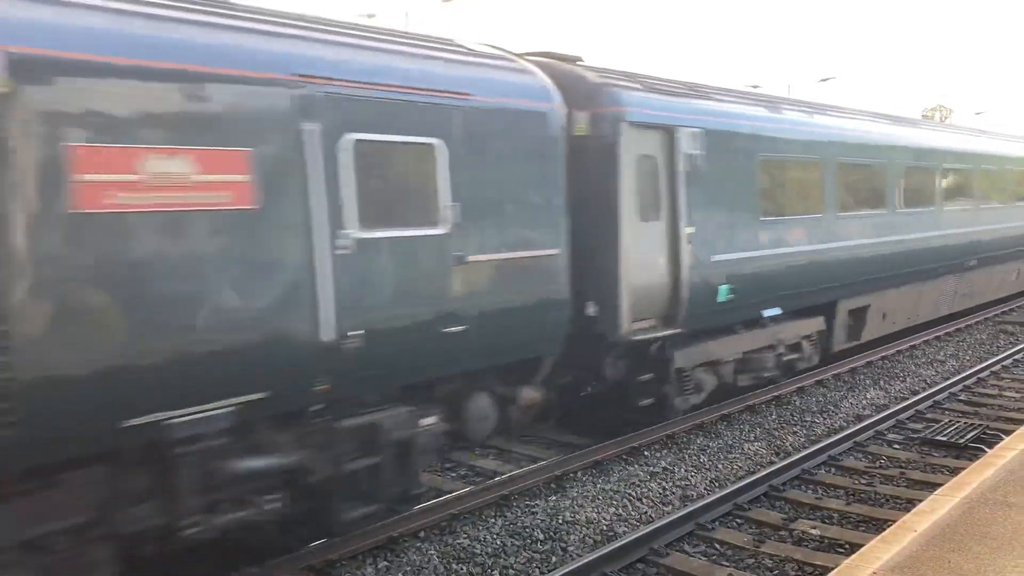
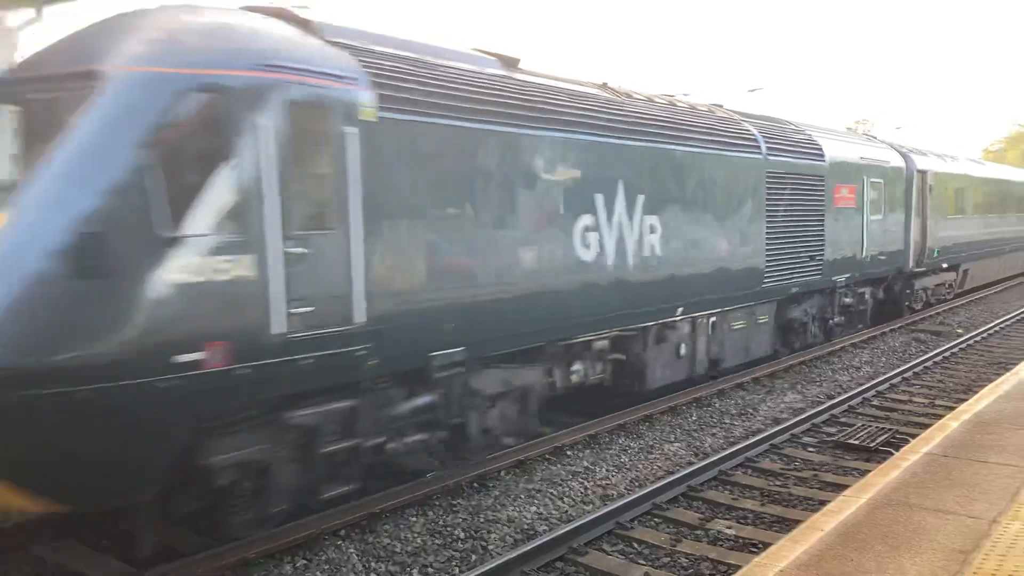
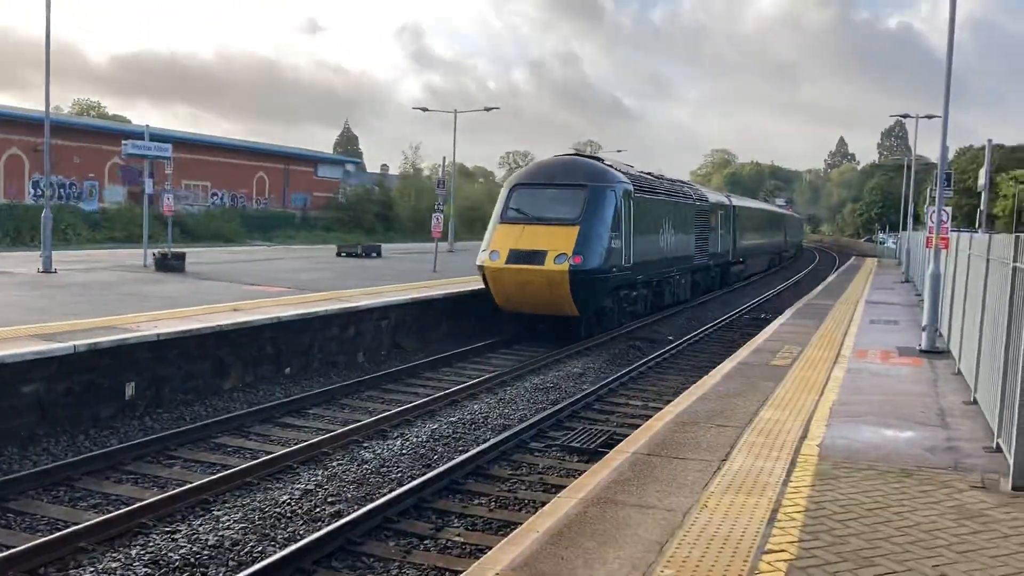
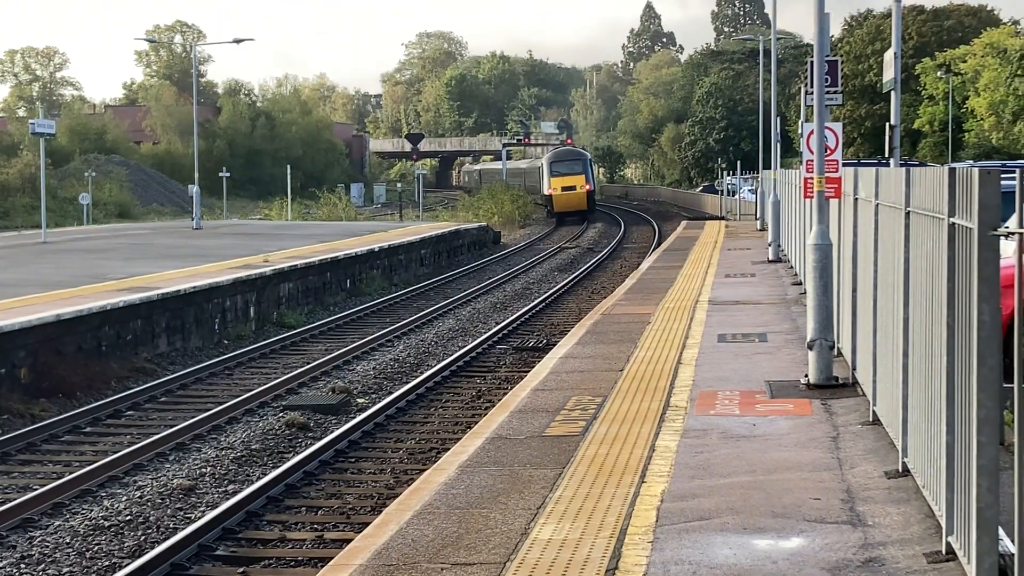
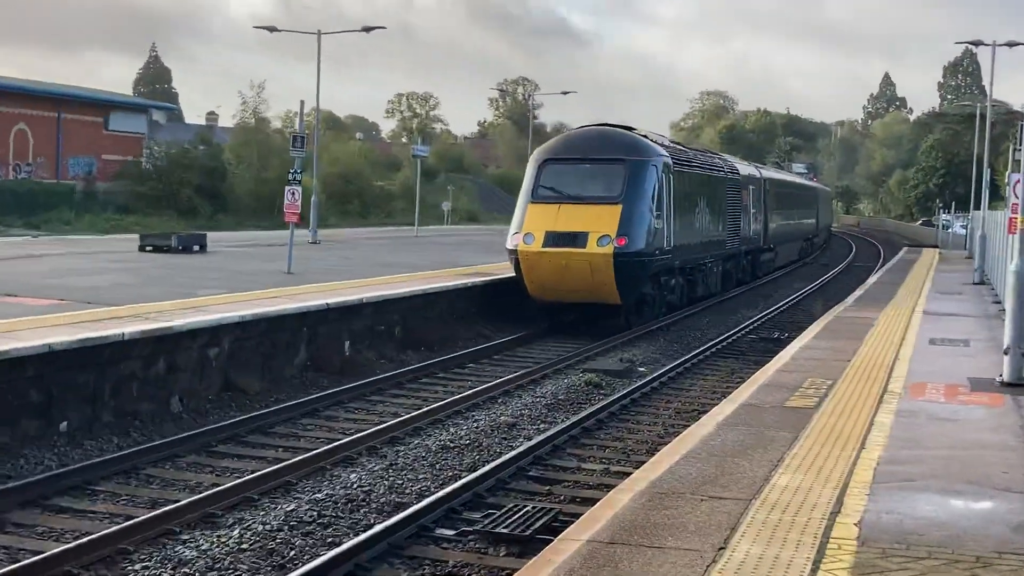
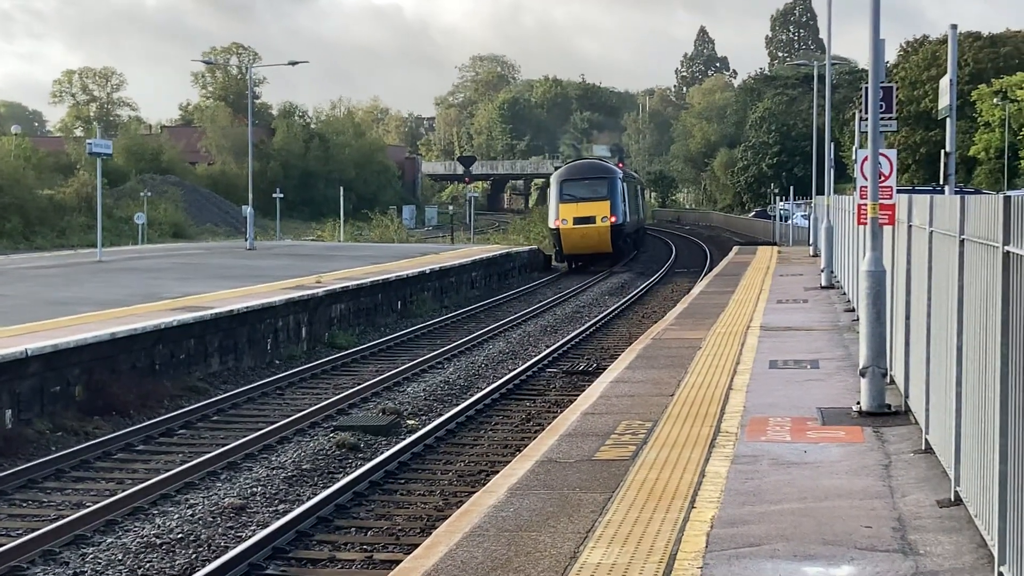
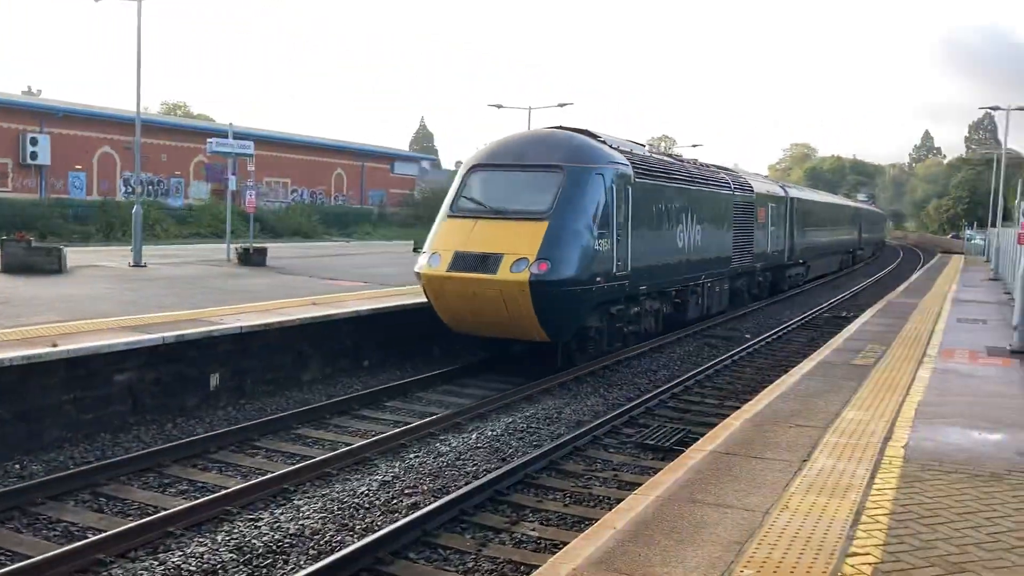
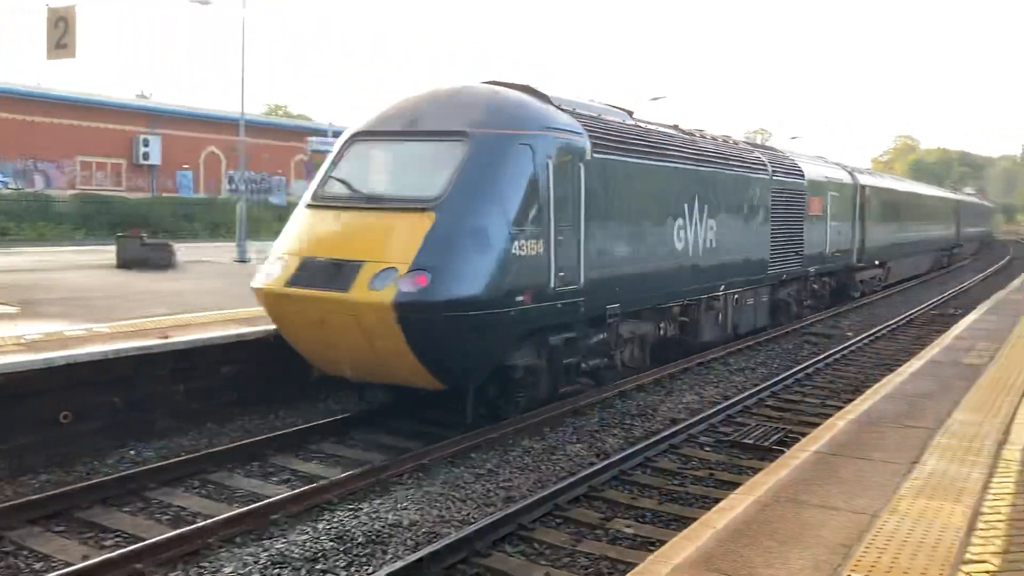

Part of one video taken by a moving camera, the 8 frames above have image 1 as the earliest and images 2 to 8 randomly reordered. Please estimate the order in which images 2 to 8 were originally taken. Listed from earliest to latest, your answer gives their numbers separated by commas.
2, 8, 7, 3, 5, 6, 4
